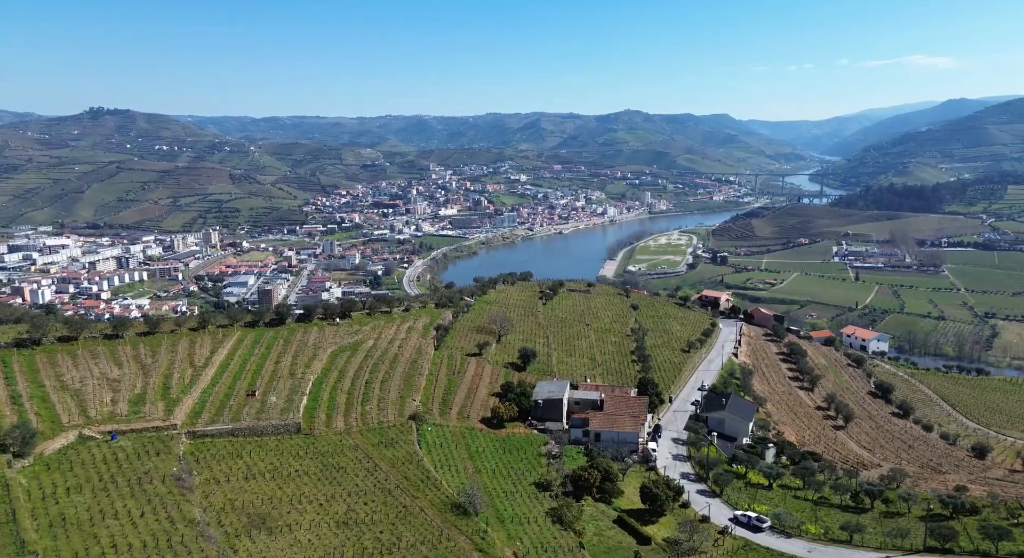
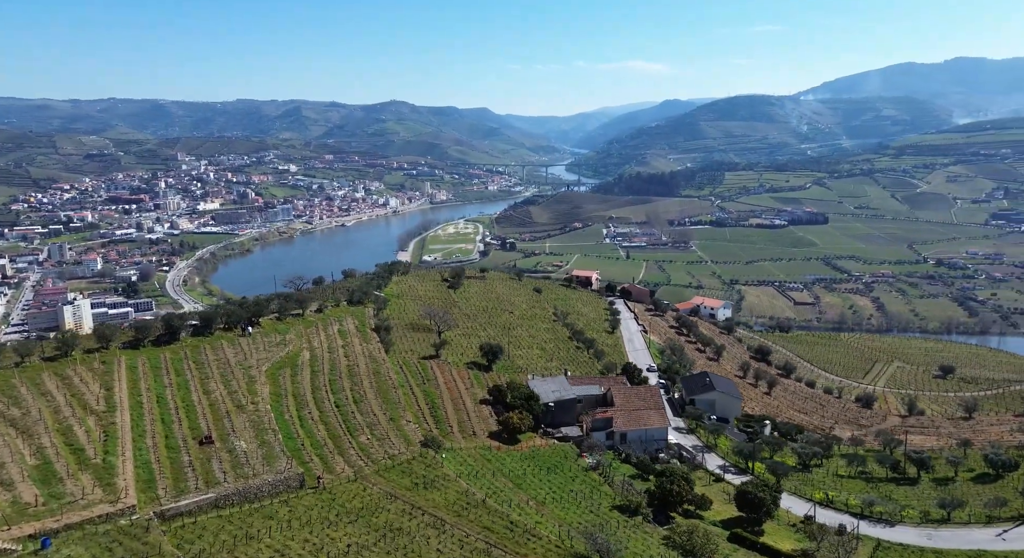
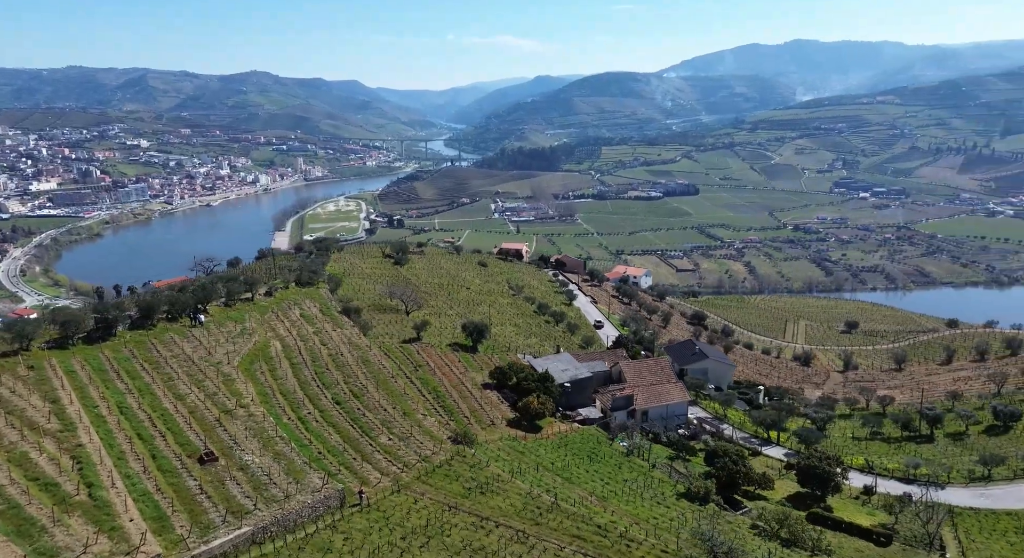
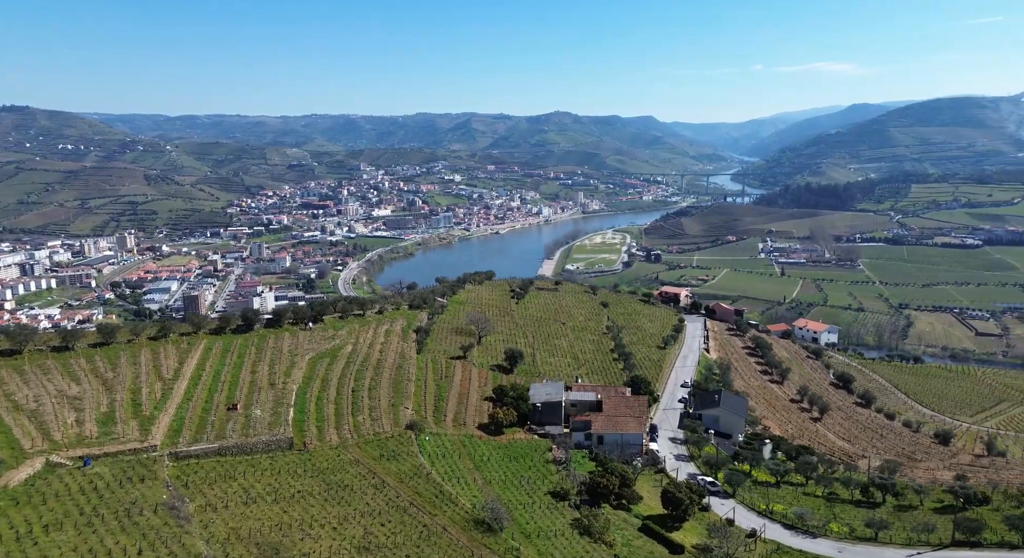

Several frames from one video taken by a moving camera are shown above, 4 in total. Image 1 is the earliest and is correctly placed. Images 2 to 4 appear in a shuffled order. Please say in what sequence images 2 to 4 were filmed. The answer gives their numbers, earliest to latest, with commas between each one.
4, 2, 3
